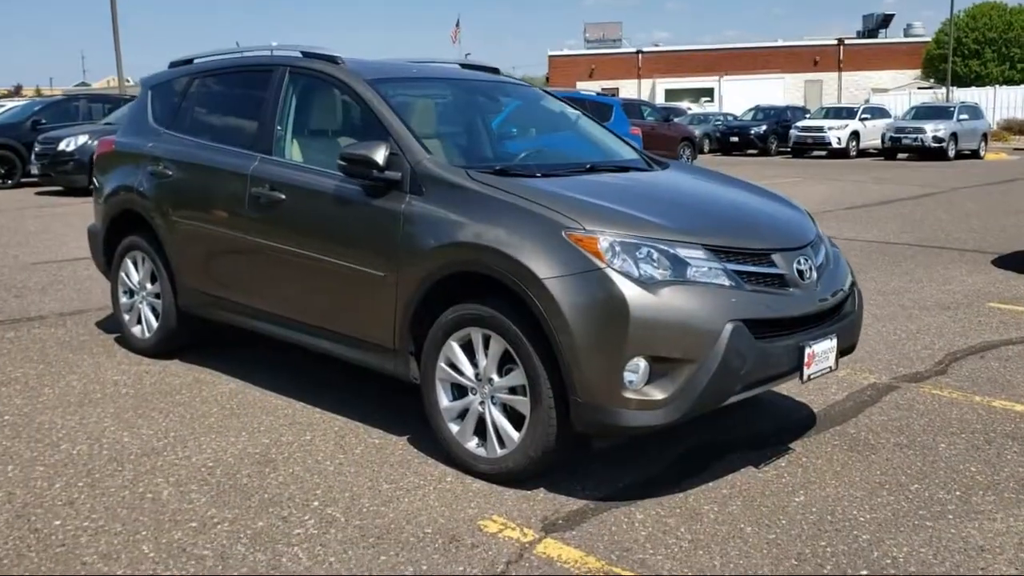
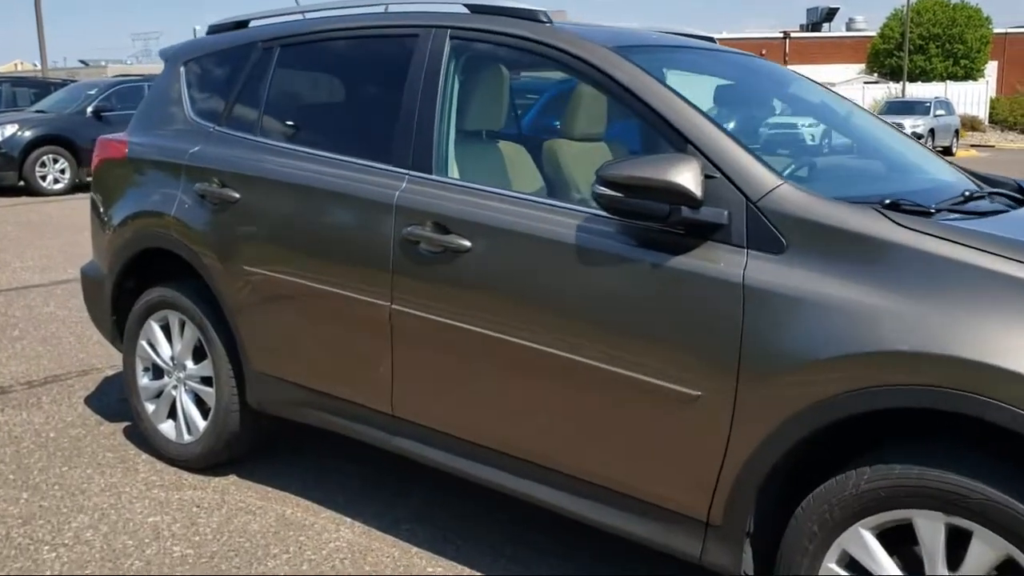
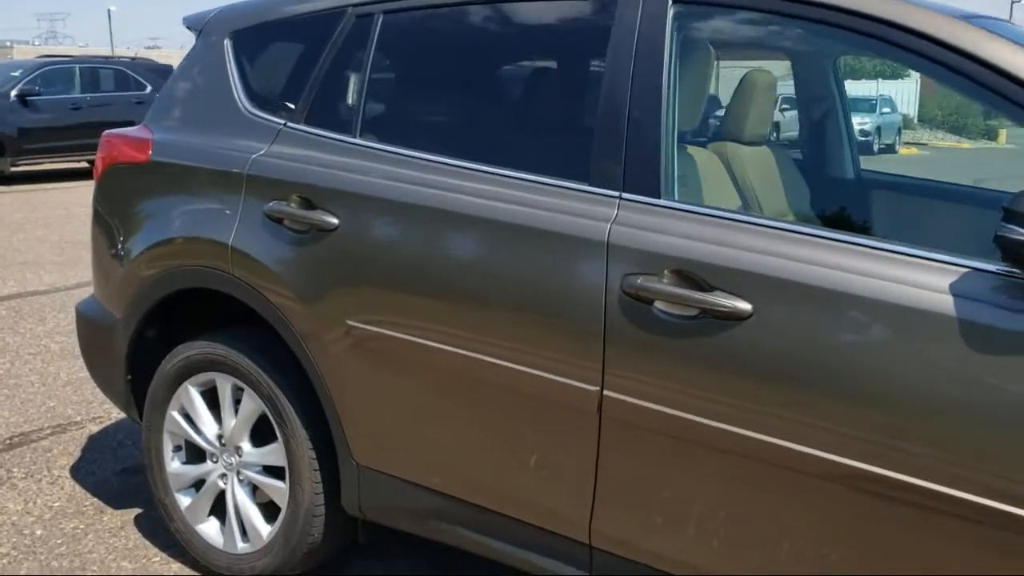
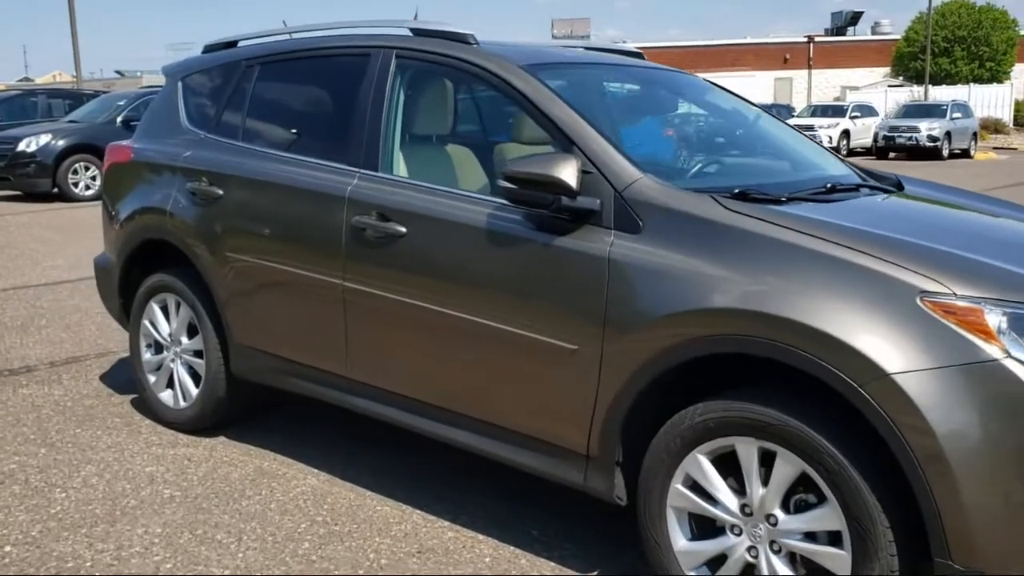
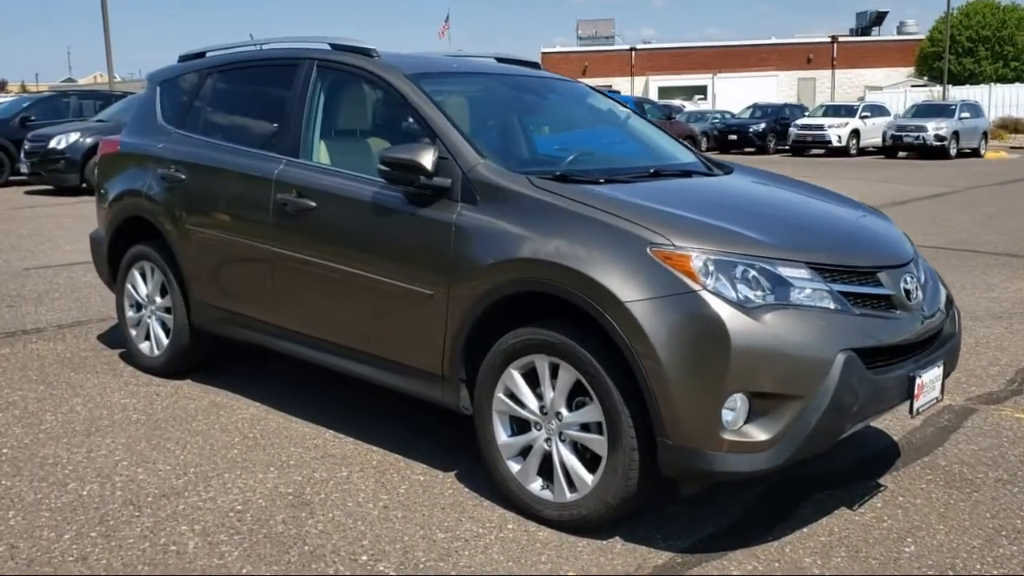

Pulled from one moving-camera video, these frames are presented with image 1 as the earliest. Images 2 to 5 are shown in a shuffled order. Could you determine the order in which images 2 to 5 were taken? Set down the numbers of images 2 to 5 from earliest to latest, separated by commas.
5, 4, 2, 3
